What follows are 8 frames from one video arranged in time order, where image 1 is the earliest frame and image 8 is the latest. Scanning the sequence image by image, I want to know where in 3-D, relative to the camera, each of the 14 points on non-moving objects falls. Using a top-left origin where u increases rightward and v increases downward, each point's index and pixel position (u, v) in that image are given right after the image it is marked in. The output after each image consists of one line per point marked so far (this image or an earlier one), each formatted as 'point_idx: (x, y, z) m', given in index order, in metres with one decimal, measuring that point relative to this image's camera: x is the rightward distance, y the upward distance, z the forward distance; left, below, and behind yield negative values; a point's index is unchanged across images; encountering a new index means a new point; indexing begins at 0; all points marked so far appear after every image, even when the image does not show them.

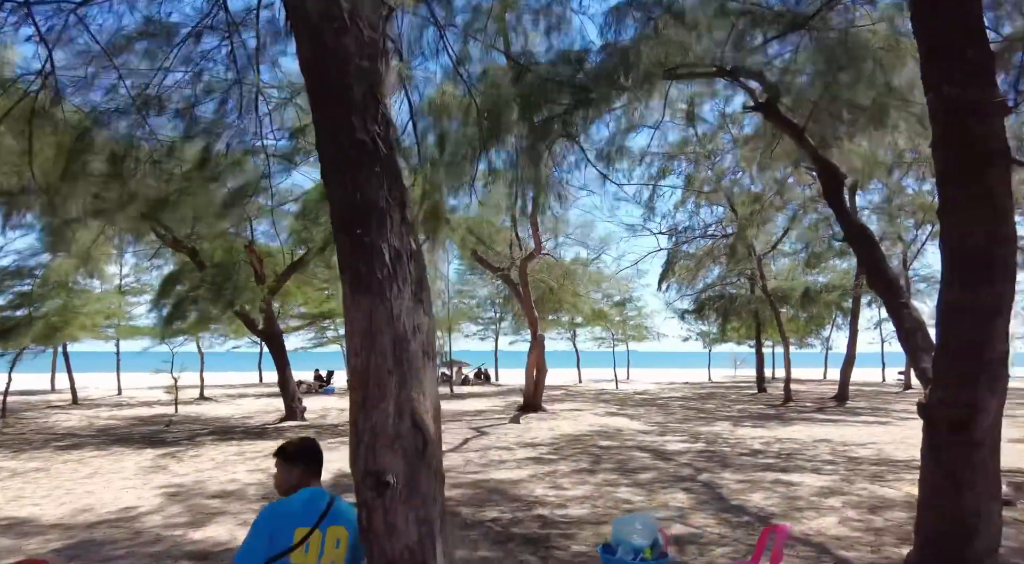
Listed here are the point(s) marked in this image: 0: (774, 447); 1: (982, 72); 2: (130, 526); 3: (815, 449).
0: (+3.7, -2.3, +9.5) m
1: (+1.8, +0.8, +2.6) m
2: (-2.9, -1.9, +5.1) m
3: (+4.2, -2.3, +9.3) m
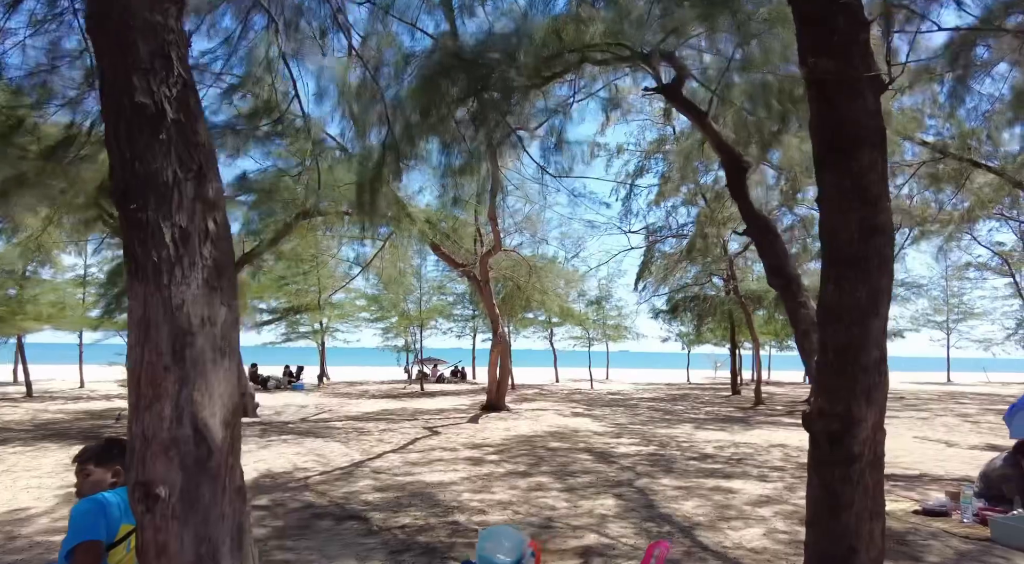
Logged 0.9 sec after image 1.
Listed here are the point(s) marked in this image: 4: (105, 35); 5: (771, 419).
0: (+3.0, -2.3, +9.3) m
1: (+1.2, +0.8, +2.3) m
2: (-3.6, -1.8, +4.8) m
3: (+3.5, -2.3, +9.0) m
4: (-1.3, +0.8, +2.1) m
5: (+5.5, -2.9, +14.4) m
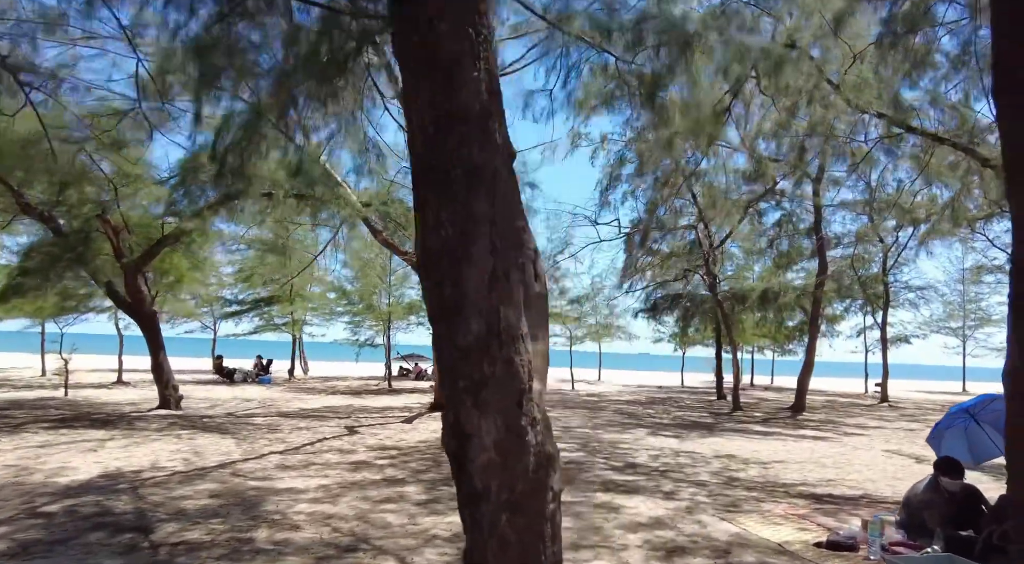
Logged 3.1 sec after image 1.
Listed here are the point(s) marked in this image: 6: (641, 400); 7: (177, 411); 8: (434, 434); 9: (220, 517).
0: (+1.8, -2.2, +8.3) m
1: (-0.1, +1.0, +1.4) m
2: (-4.9, -1.5, +4.1) m
3: (+2.3, -2.2, +8.1) m
4: (-2.6, +1.0, +1.3) m
5: (+4.5, -2.8, +13.3) m
6: (+3.7, -3.4, +19.1) m
7: (-5.7, -2.2, +11.4) m
8: (-1.2, -2.3, +10.0) m
9: (-2.1, -1.7, +5.0) m
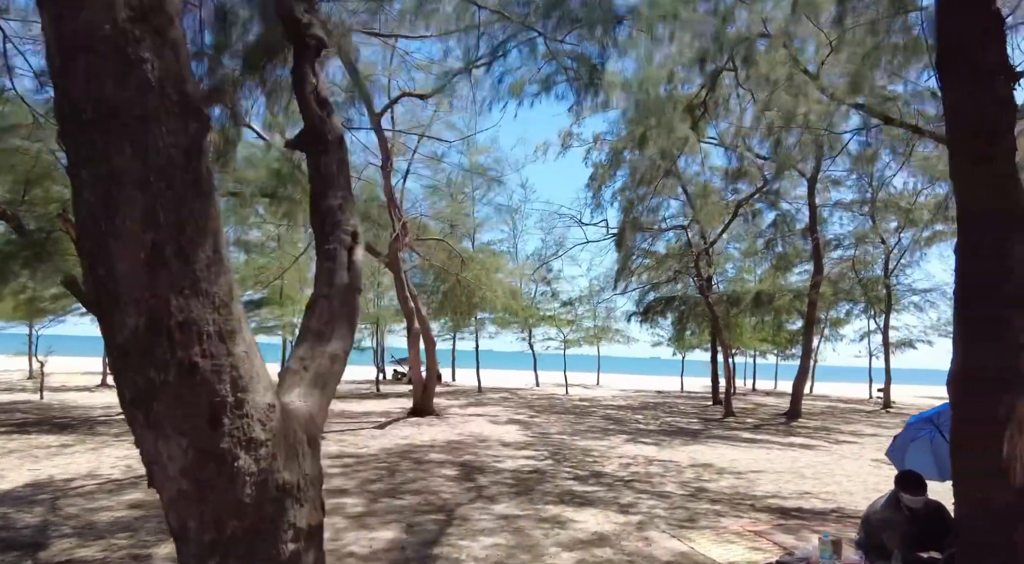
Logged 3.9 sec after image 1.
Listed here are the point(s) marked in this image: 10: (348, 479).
0: (+1.4, -2.2, +7.9) m
1: (-0.7, +1.0, +1.1) m
2: (-5.4, -1.5, +3.8) m
3: (+1.9, -2.2, +7.7) m
4: (-3.2, +1.0, +1.0) m
5: (+4.1, -2.9, +12.9) m
6: (+3.4, -3.4, +18.7) m
7: (-6.0, -2.2, +11.1) m
8: (-1.6, -2.3, +9.7) m
9: (-2.6, -1.7, +4.7) m
10: (-1.6, -1.9, +6.6) m
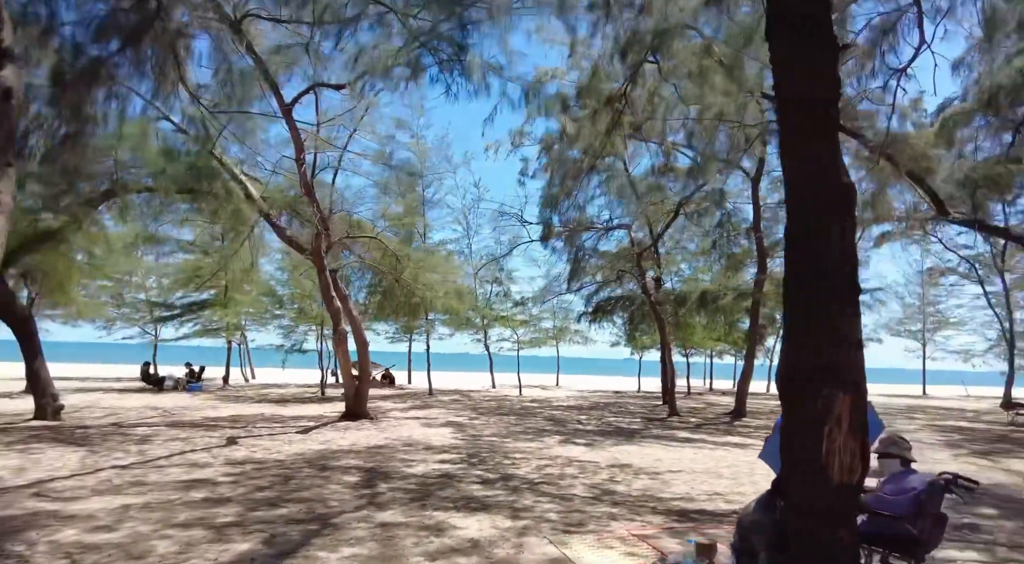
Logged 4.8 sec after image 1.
0: (+0.4, -2.2, +7.7) m
1: (-1.4, +1.1, +0.8) m
2: (-6.2, -1.5, +3.3) m
3: (+0.9, -2.2, +7.4) m
4: (-3.9, +1.1, +0.6) m
5: (+2.9, -2.8, +12.7) m
6: (+2.0, -3.4, +18.6) m
7: (-7.2, -2.2, +10.6) m
8: (-2.6, -2.3, +9.3) m
9: (-3.5, -1.7, +4.3) m
10: (-2.6, -1.9, +6.3) m
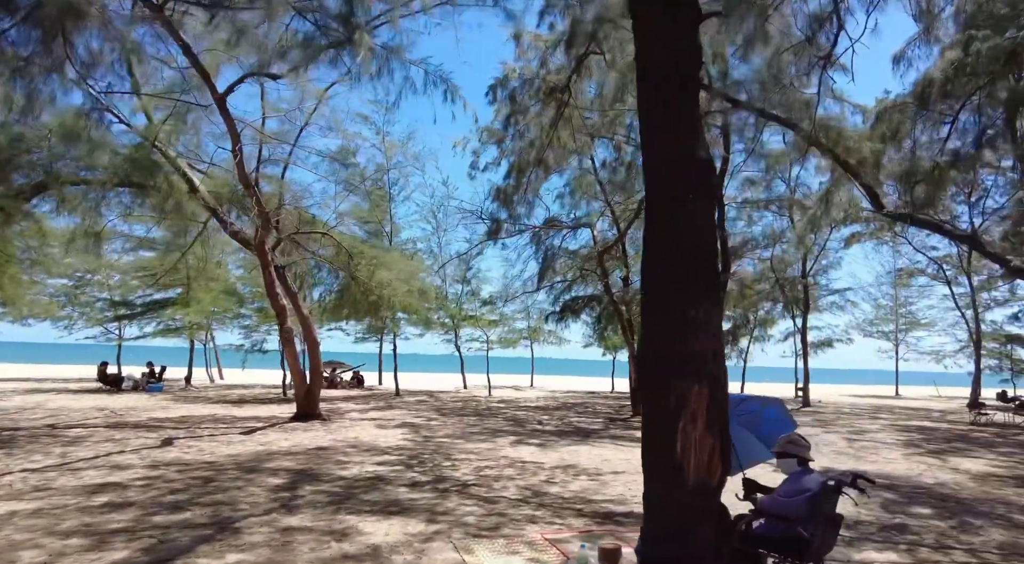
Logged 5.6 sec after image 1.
0: (-0.3, -2.1, +7.5) m
1: (-2.0, +1.1, +0.5) m
2: (-6.8, -1.4, +3.0) m
3: (+0.2, -2.1, +7.2) m
4: (-4.5, +1.1, +0.3) m
5: (+2.1, -2.8, +12.6) m
6: (+1.1, -3.4, +18.4) m
7: (-7.9, -2.1, +10.3) m
8: (-3.4, -2.2, +9.0) m
9: (-4.1, -1.6, +4.0) m
10: (-3.2, -1.9, +6.0) m
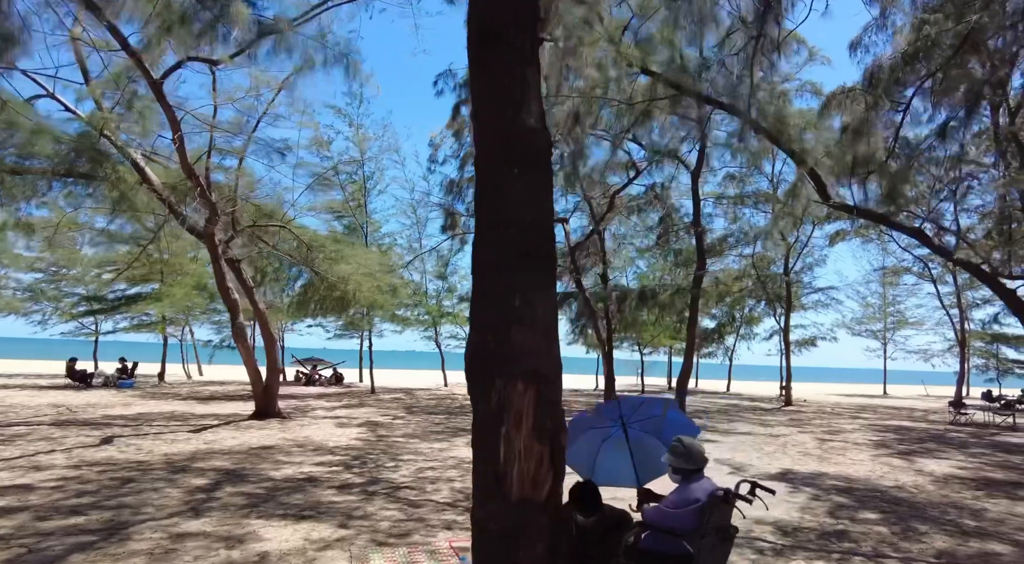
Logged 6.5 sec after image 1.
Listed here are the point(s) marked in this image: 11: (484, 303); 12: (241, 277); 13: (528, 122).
0: (-1.0, -2.0, +7.2) m
1: (-2.6, +1.2, +0.2) m
2: (-7.5, -1.3, +2.7) m
3: (-0.5, -2.0, +7.0) m
4: (-5.1, +1.2, 0.0) m
5: (+1.5, -2.7, +12.3) m
6: (+0.4, -3.3, +18.1) m
7: (-8.6, -2.0, +10.0) m
8: (-4.0, -2.1, +8.7) m
9: (-4.8, -1.5, +3.7) m
10: (-3.9, -1.8, +5.7) m
11: (-0.1, -0.1, +2.1) m
12: (-4.7, +0.1, +11.8) m
13: (+0.1, +0.5, +2.1) m
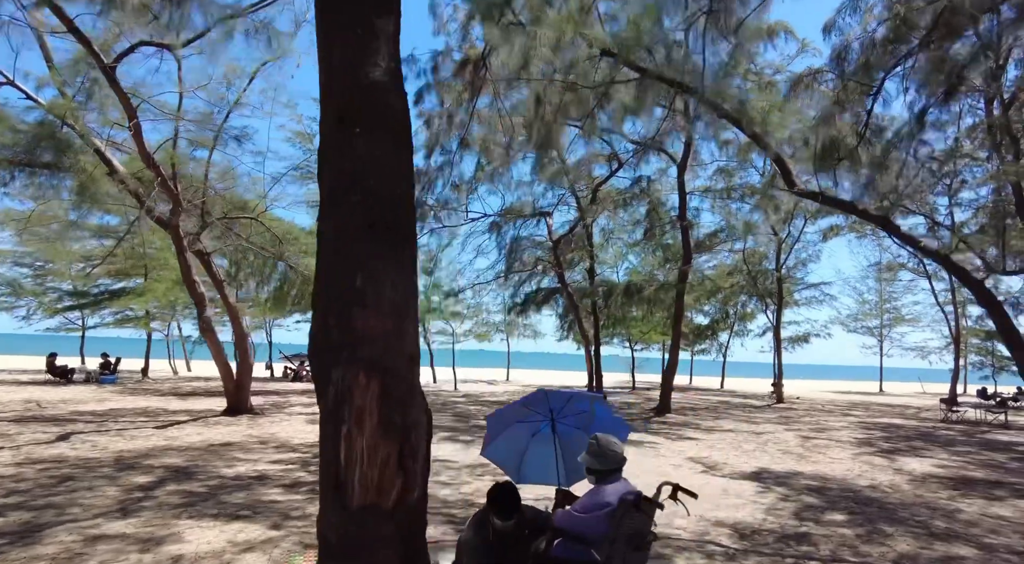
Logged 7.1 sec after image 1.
0: (-1.4, -2.0, +7.0) m
1: (-3.0, +1.2, 0.0) m
2: (-7.9, -1.3, +2.4) m
3: (-0.9, -2.0, +6.7) m
4: (-5.5, +1.3, -0.2) m
5: (+1.1, -2.6, +12.1) m
6: (0.0, -3.2, +17.9) m
7: (-9.0, -1.9, +9.7) m
8: (-4.4, -2.0, +8.5) m
9: (-5.2, -1.5, +3.5) m
10: (-4.3, -1.7, +5.5) m
11: (-0.5, 0.0, +1.9) m
12: (-5.1, +0.2, +11.5) m
13: (-0.3, +0.6, +1.9) m
